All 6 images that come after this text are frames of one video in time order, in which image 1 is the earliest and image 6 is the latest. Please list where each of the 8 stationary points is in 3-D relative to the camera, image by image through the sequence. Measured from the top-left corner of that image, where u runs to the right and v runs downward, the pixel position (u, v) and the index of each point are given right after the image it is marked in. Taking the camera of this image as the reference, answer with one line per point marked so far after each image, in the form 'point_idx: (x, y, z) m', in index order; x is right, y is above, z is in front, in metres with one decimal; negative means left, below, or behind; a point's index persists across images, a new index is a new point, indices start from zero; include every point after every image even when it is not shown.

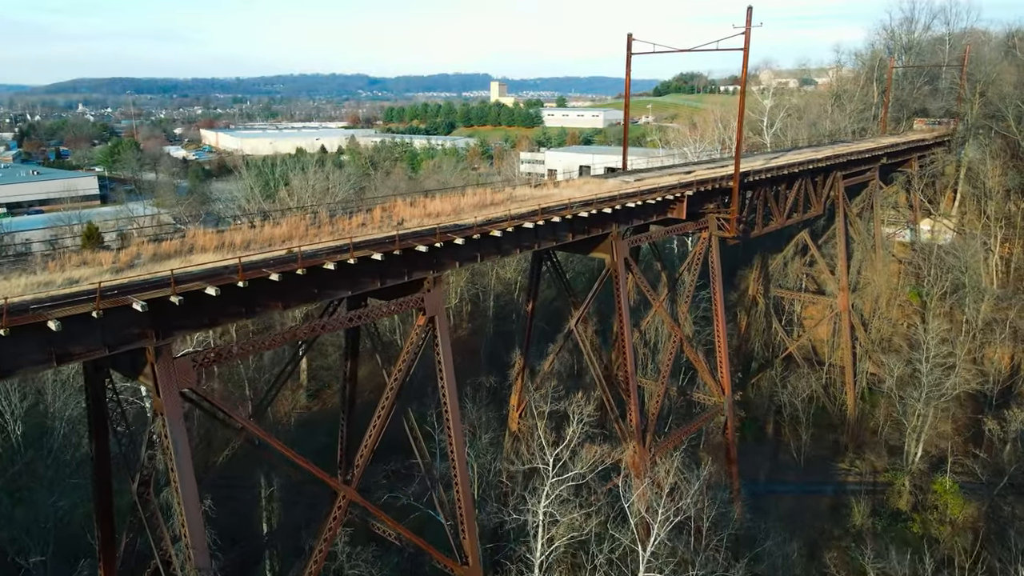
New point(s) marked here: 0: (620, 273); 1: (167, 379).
0: (+1.7, +0.2, +11.8) m
1: (-3.1, -0.8, +6.5) m
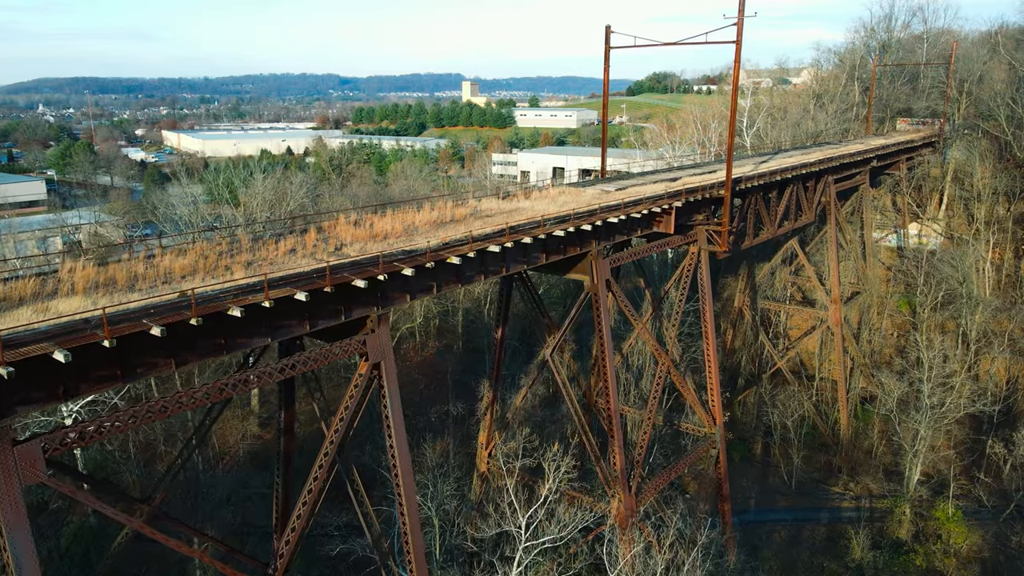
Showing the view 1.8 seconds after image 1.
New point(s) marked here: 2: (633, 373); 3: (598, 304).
0: (+1.2, -0.1, +10.3) m
1: (-3.4, -1.2, +4.8) m
2: (+2.5, -1.8, +14.9) m
3: (+1.2, -0.2, +10.4) m
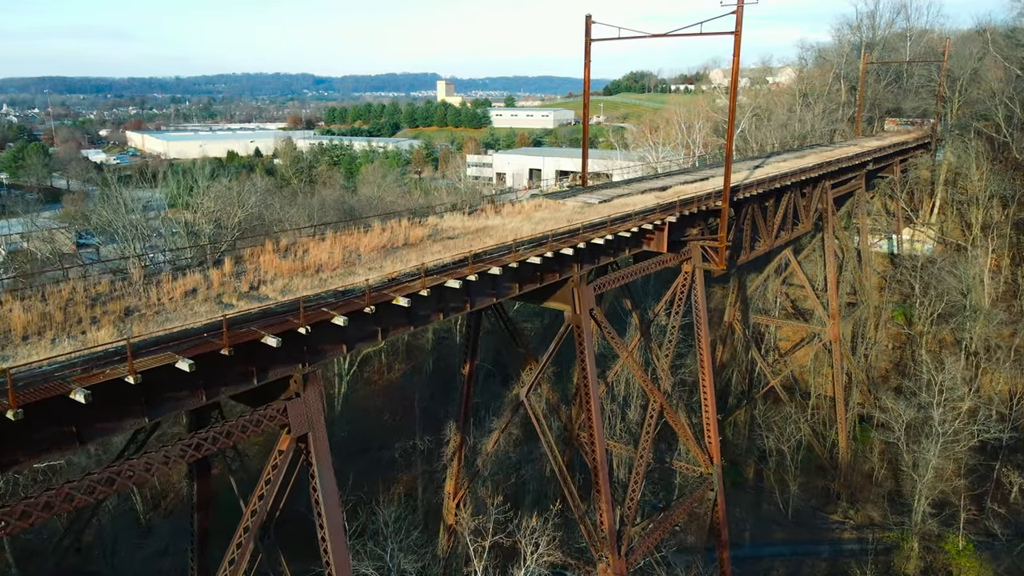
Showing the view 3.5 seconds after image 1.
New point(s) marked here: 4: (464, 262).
0: (+0.9, -0.5, +8.7) m
1: (-3.6, -1.7, +3.1) m
2: (+2.0, -2.1, +13.3) m
3: (+0.8, -0.6, +8.8) m
4: (-0.5, +0.2, +7.1) m
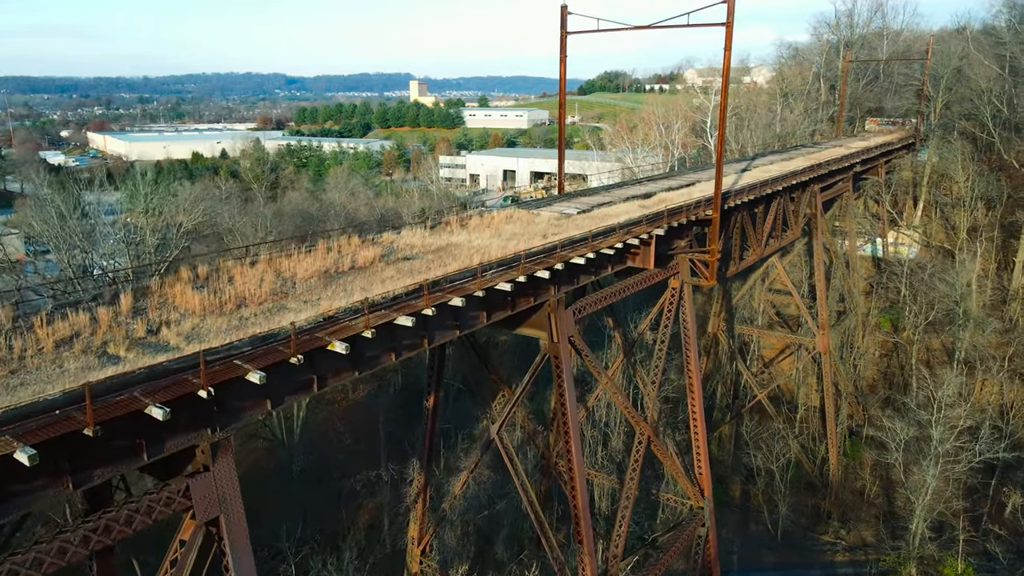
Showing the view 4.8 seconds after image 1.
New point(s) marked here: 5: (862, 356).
0: (+0.5, -0.8, +7.6) m
1: (-3.7, -2.0, +1.9) m
2: (+1.5, -2.4, +12.3) m
3: (+0.5, -0.9, +7.7) m
4: (-0.7, 0.0, +5.9) m
5: (+9.3, -1.8, +19.5) m
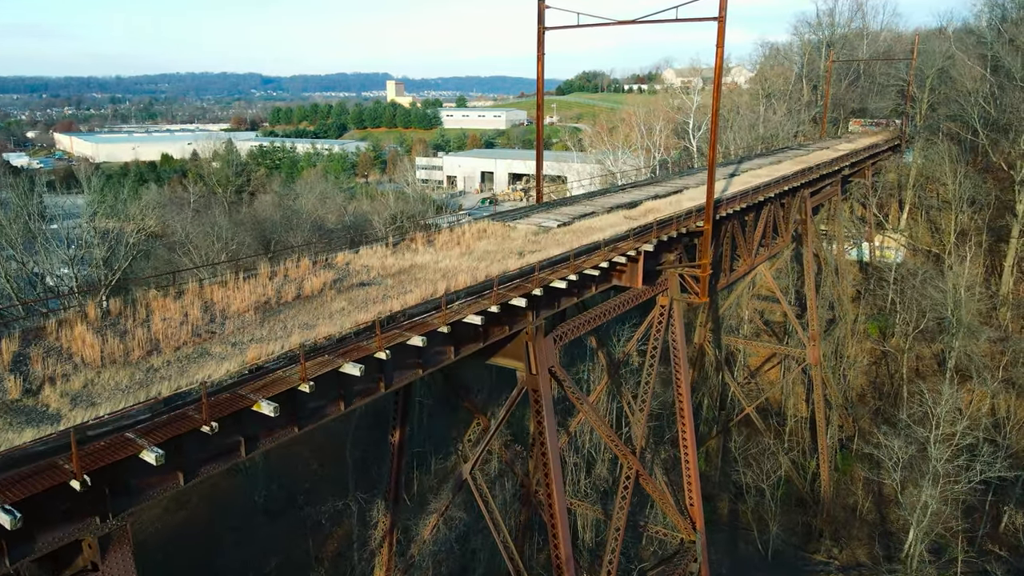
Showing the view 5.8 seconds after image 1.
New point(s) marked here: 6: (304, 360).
0: (+0.3, -1.0, +6.7) m
1: (-3.8, -2.2, +0.9) m
2: (+1.1, -2.6, +11.4) m
3: (+0.2, -1.1, +6.8) m
4: (-1.0, -0.3, +5.0) m
5: (+8.8, -2.0, +18.9) m
6: (-1.2, -0.4, +4.3) m
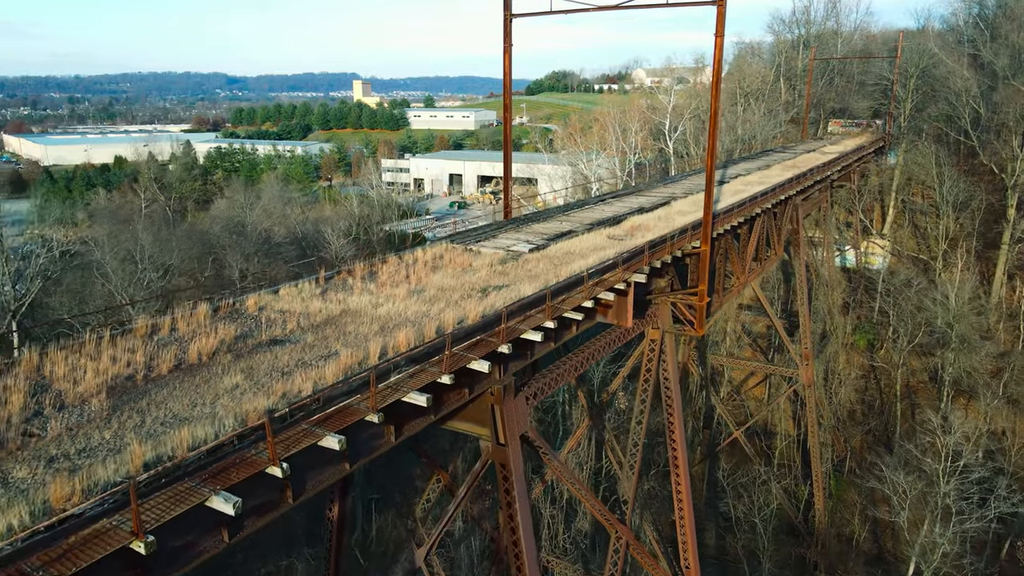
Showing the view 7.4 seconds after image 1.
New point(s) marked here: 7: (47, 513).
0: (0.0, -1.4, +5.3) m
1: (-3.8, -2.6, -0.8) m
2: (+0.7, -3.0, +10.0) m
3: (0.0, -1.5, +5.3) m
4: (-1.2, -0.7, +3.5) m
5: (+8.0, -2.3, +17.7) m
6: (-1.4, -0.8, +2.8) m
7: (-1.8, -0.8, +2.8) m
